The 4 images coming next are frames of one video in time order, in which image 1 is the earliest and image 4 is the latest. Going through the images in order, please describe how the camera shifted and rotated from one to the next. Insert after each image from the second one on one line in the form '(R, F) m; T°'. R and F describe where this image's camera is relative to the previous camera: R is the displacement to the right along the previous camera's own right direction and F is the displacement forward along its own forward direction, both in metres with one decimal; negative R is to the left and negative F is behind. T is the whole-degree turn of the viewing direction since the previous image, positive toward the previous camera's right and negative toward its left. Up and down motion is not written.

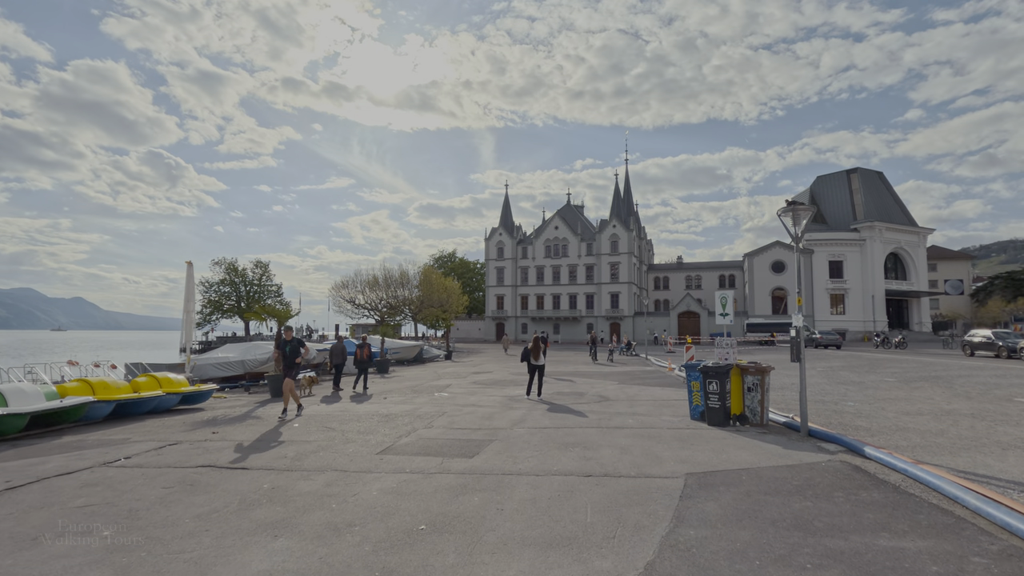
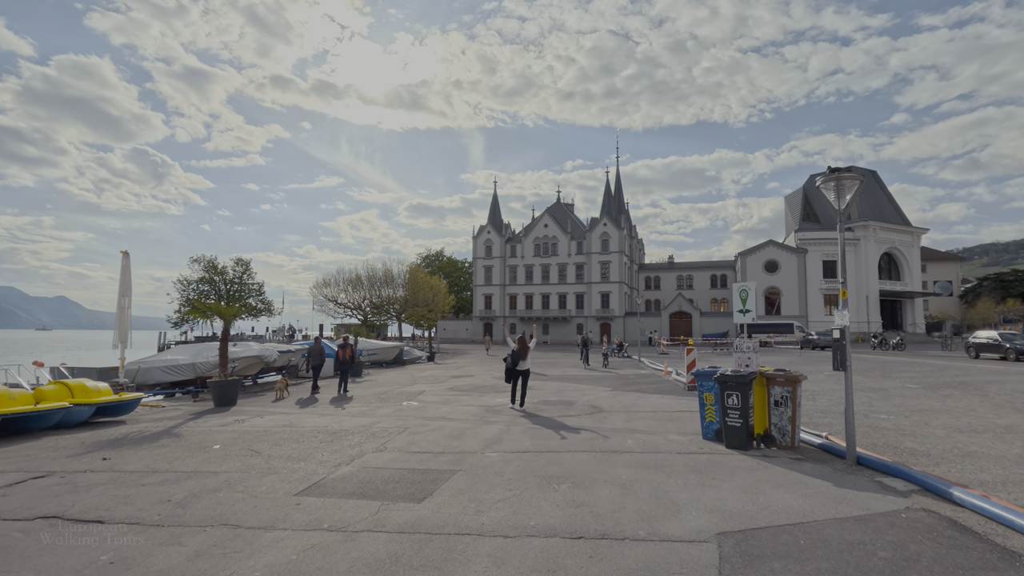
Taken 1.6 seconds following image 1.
(+0.3, +2.0) m; +1°
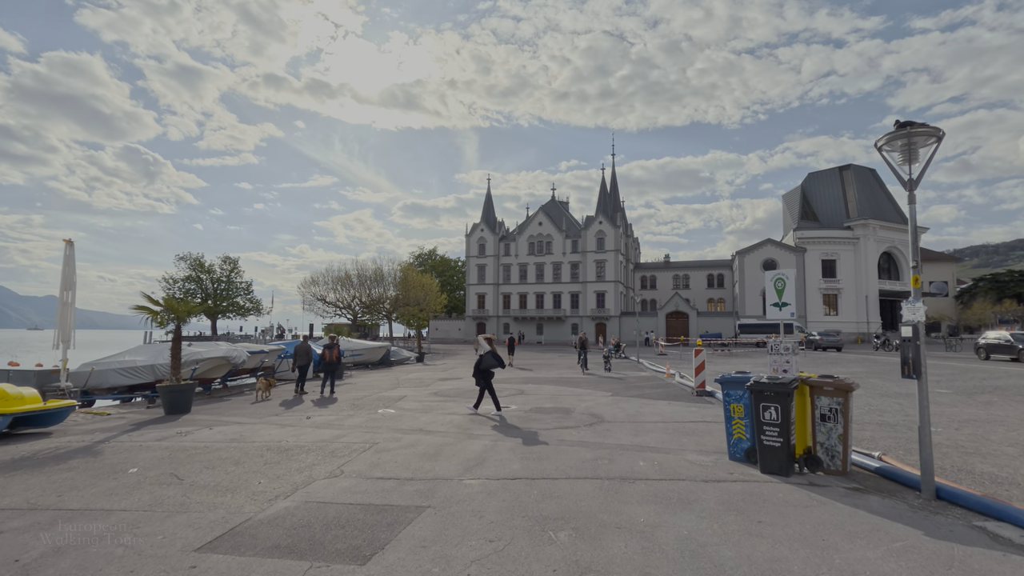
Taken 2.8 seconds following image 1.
(+0.1, +1.6) m; +1°
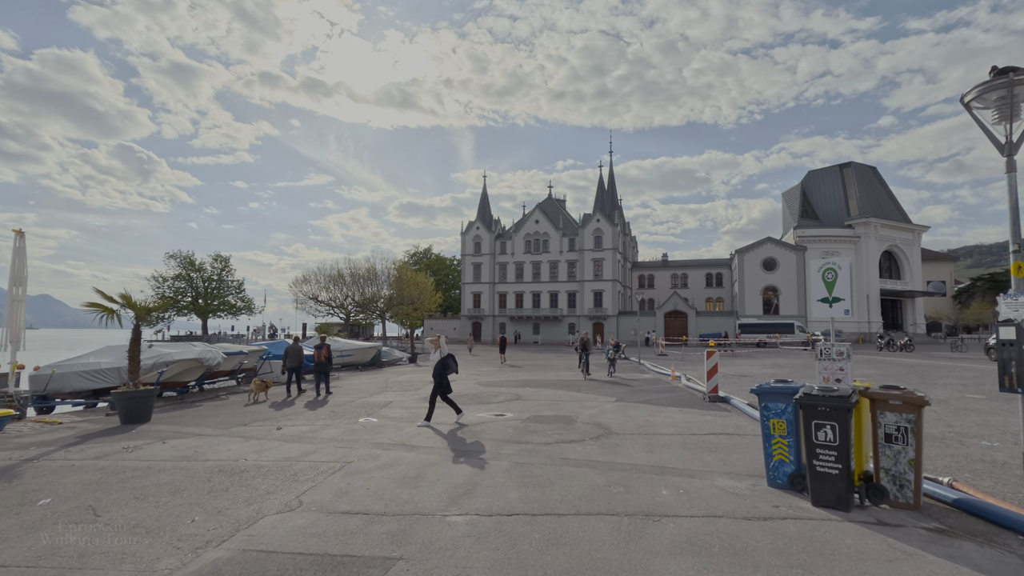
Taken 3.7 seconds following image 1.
(0.0, +1.2) m; 0°
